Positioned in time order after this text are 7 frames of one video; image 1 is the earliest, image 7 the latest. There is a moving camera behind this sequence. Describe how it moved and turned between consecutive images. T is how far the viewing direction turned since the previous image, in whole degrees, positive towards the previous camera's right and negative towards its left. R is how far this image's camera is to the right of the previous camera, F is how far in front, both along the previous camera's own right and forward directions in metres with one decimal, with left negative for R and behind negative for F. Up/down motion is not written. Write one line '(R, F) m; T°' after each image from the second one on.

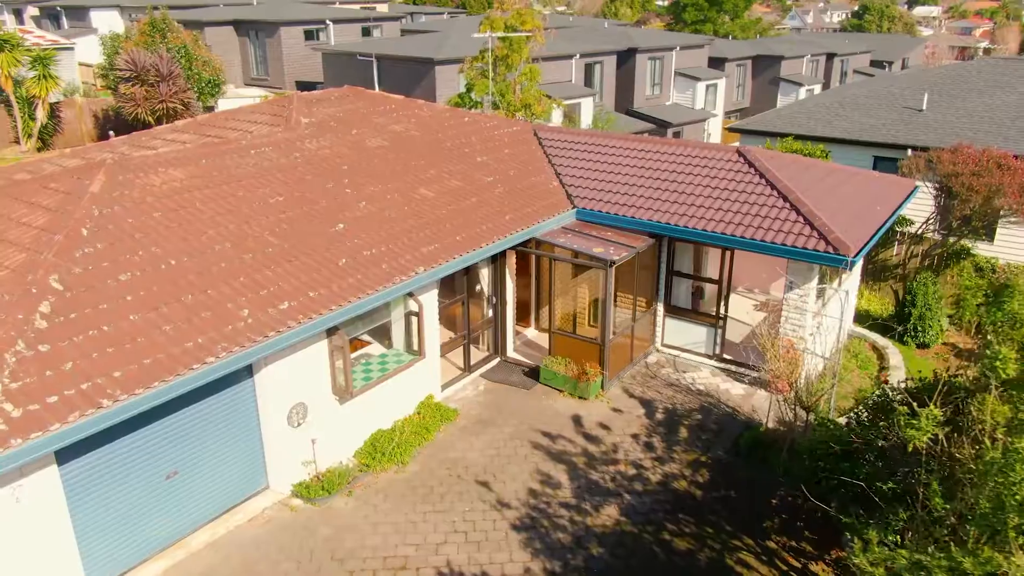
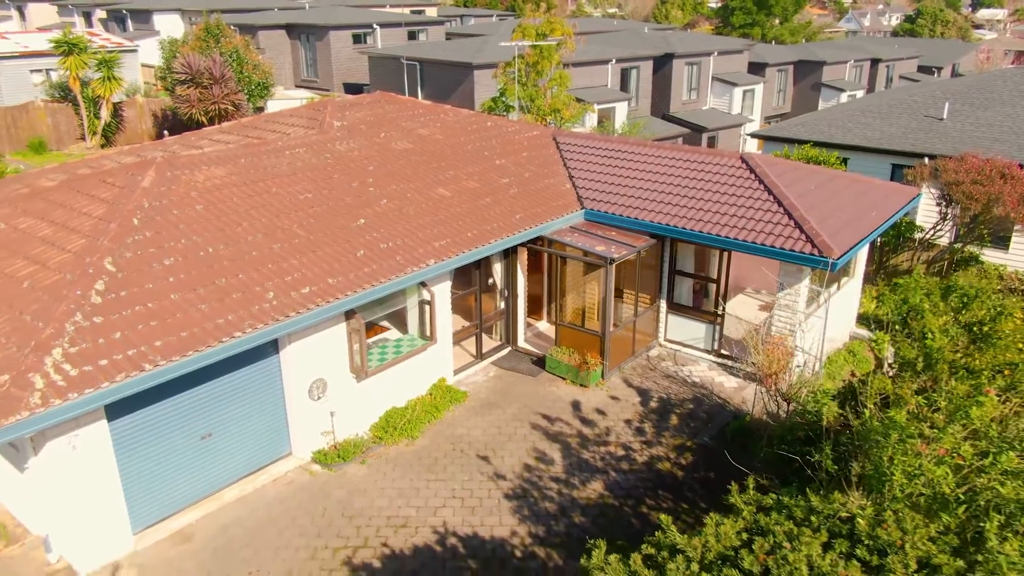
(+0.6, -0.9) m; -3°
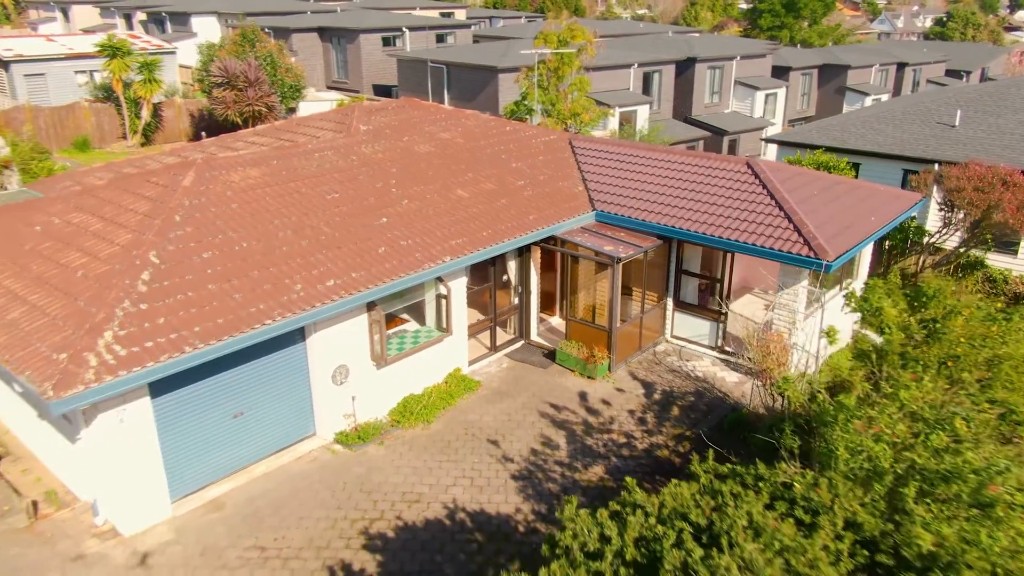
(+0.2, -0.7) m; -2°
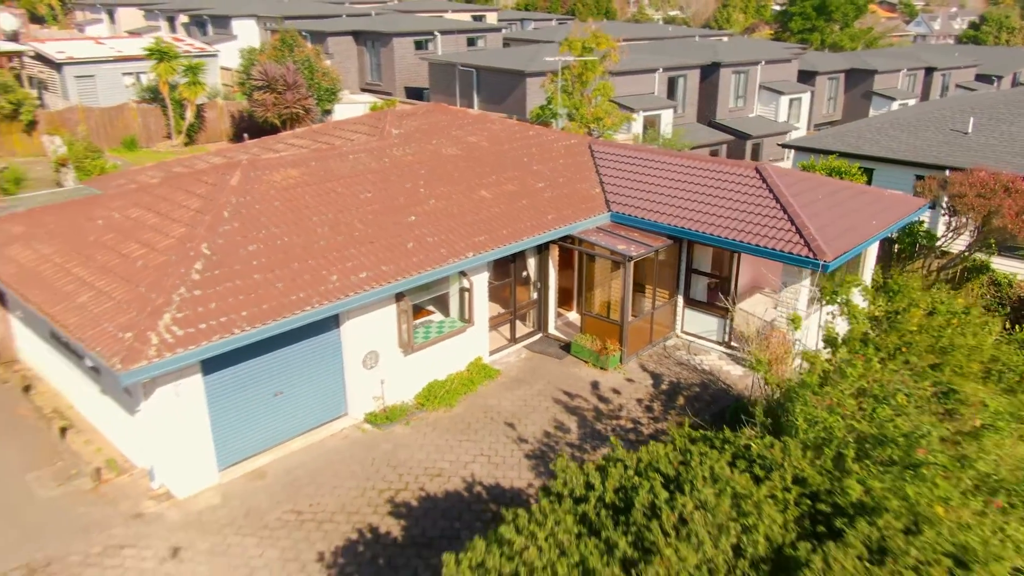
(+0.2, -0.9) m; -2°
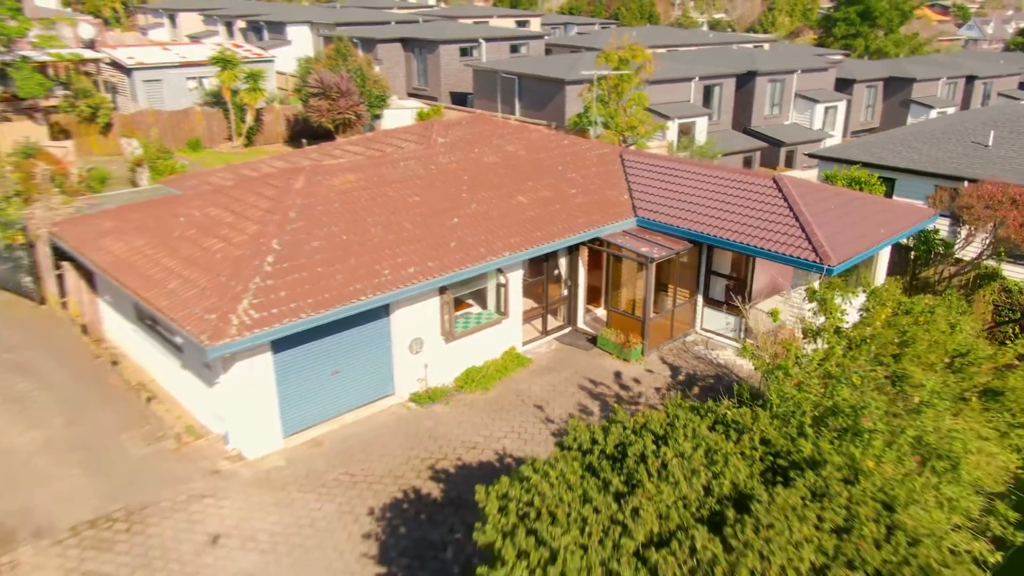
(+0.2, -1.4) m; -3°
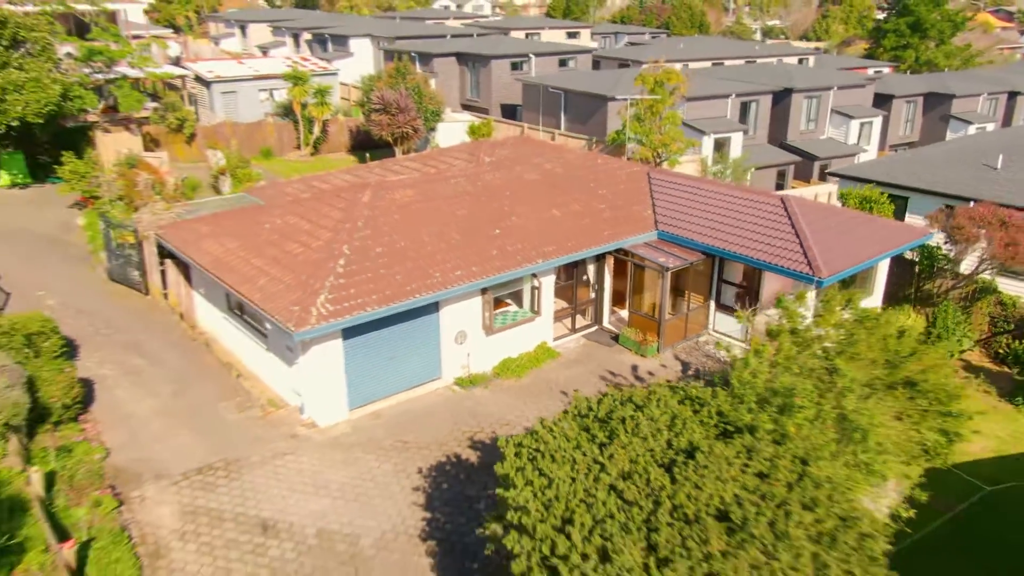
(+0.4, -2.3) m; -4°
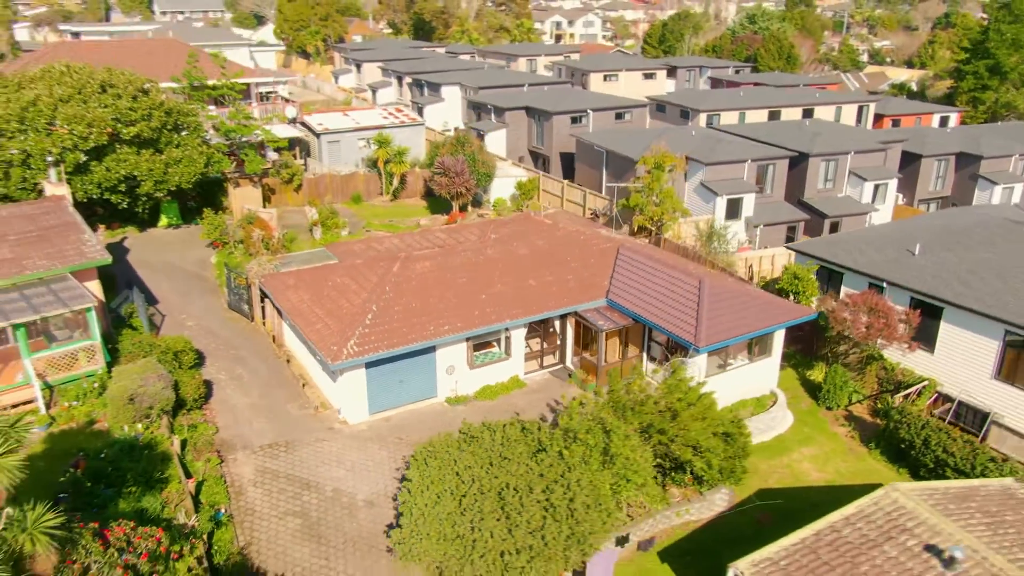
(+3.9, -6.8) m; -8°
